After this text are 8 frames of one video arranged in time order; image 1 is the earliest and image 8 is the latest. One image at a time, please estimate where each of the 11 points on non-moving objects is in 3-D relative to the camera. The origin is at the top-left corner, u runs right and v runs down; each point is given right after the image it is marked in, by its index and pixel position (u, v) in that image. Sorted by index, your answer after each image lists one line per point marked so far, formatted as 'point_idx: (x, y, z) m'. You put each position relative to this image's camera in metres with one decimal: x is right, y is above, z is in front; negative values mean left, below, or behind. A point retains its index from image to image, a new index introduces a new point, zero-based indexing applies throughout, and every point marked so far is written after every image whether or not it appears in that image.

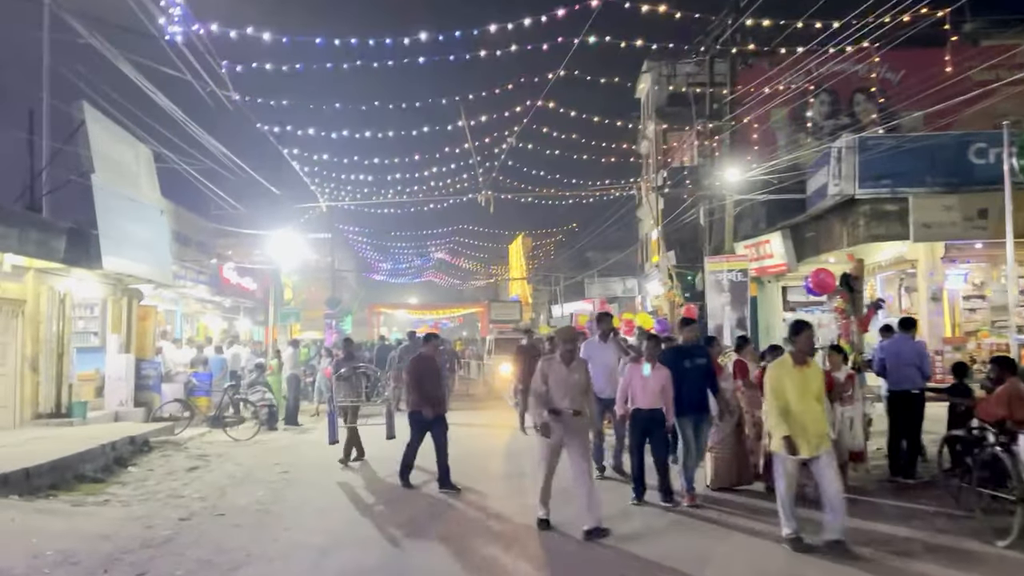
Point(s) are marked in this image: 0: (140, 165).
0: (-7.6, +2.6, +16.9) m
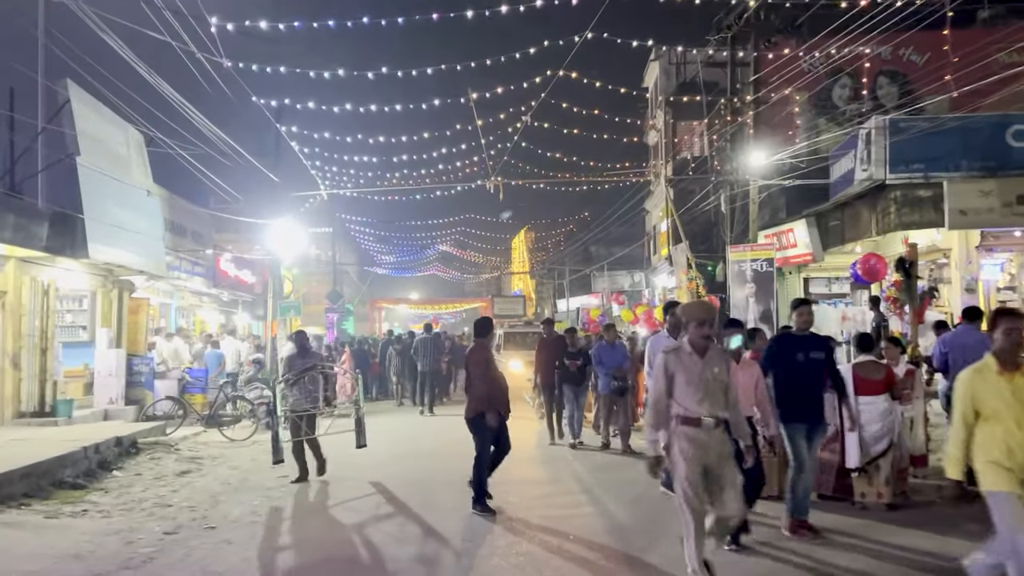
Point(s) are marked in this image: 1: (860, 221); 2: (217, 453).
0: (-7.4, +2.7, +16.0) m
1: (+7.4, +1.4, +17.5) m
2: (-4.4, -2.5, +12.2) m
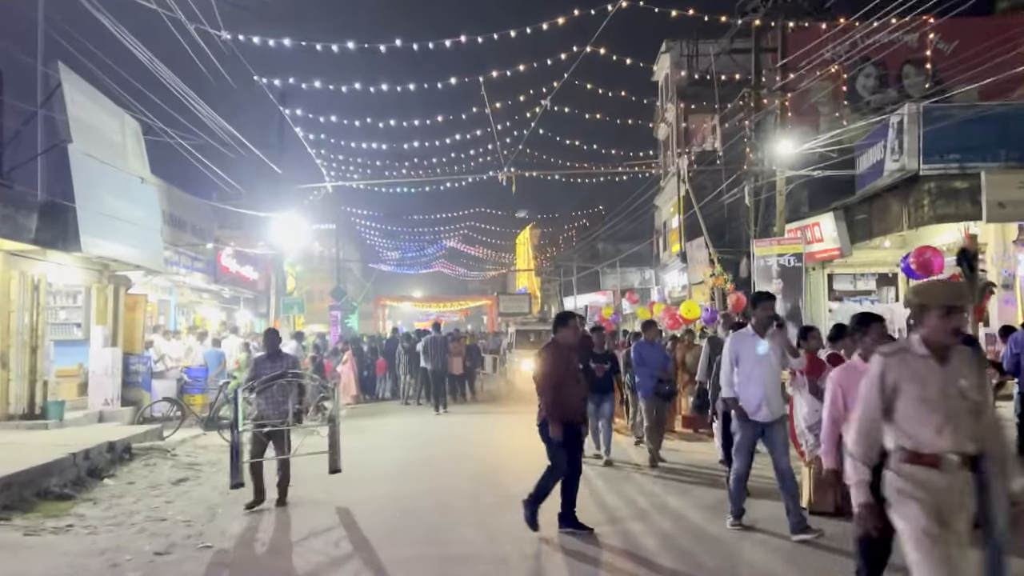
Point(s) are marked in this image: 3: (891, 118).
0: (-7.2, +2.8, +15.3) m
1: (+7.7, +1.5, +16.7) m
2: (-4.1, -2.4, +11.5) m
3: (+7.3, +3.3, +16.0) m
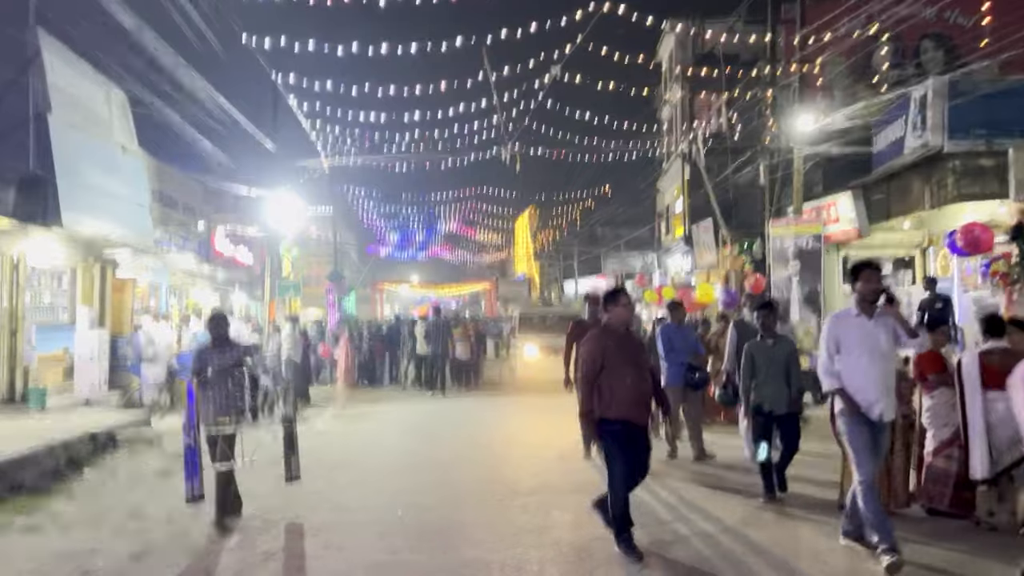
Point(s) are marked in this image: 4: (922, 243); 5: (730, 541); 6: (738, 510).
0: (-7.1, +3.2, +14.5) m
1: (+7.7, +1.8, +16.0) m
2: (-4.0, -2.1, +10.9) m
3: (+7.4, +3.6, +15.2) m
4: (+8.9, +1.0, +17.8) m
5: (+1.6, -1.8, +6.0) m
6: (+1.8, -1.8, +6.8) m
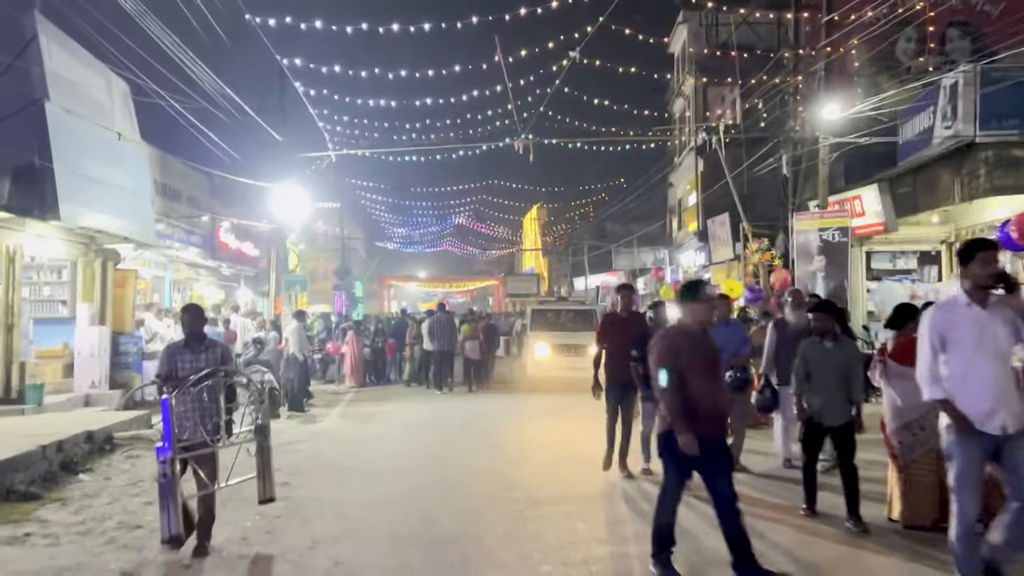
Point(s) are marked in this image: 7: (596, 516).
0: (-6.8, +3.3, +14.1) m
1: (+8.0, +1.9, +15.5) m
2: (-3.8, -2.0, +10.4) m
3: (+7.7, +3.7, +14.7) m
4: (+9.1, +1.1, +17.2) m
5: (+1.8, -1.8, +5.5) m
6: (+2.0, -1.8, +6.3) m
7: (+0.7, -1.8, +6.7) m
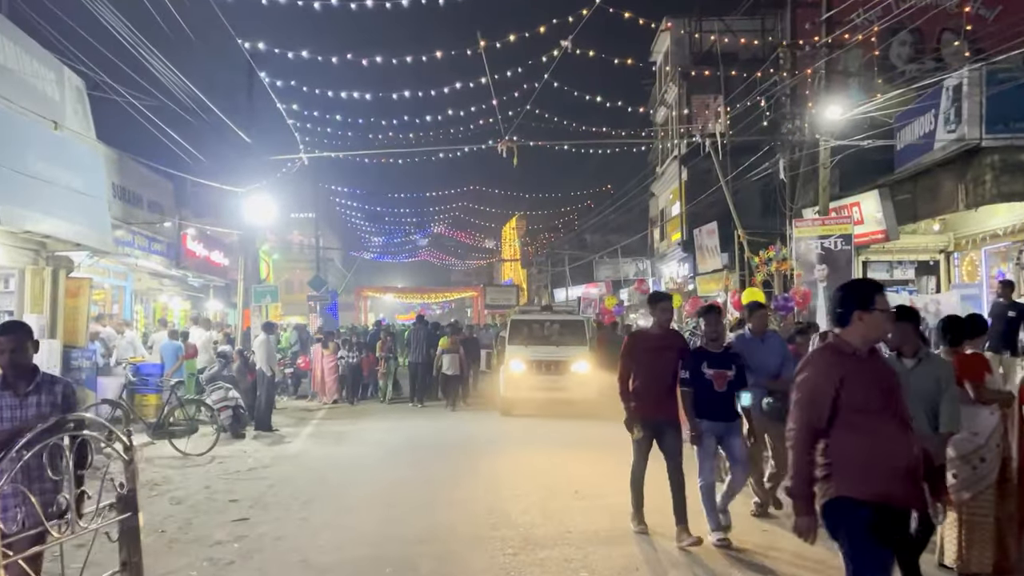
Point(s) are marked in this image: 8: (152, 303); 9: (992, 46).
0: (-7.1, +3.1, +13.0) m
1: (+7.7, +1.7, +14.8) m
2: (-4.0, -2.1, +9.4) m
3: (+7.4, +3.5, +14.0) m
4: (+8.8, +0.8, +16.6) m
5: (+1.7, -1.8, +4.6) m
6: (+2.0, -1.8, +5.4) m
7: (+0.6, -1.9, +5.8) m
8: (-8.3, -0.3, +19.1) m
9: (+10.0, +5.1, +17.3) m
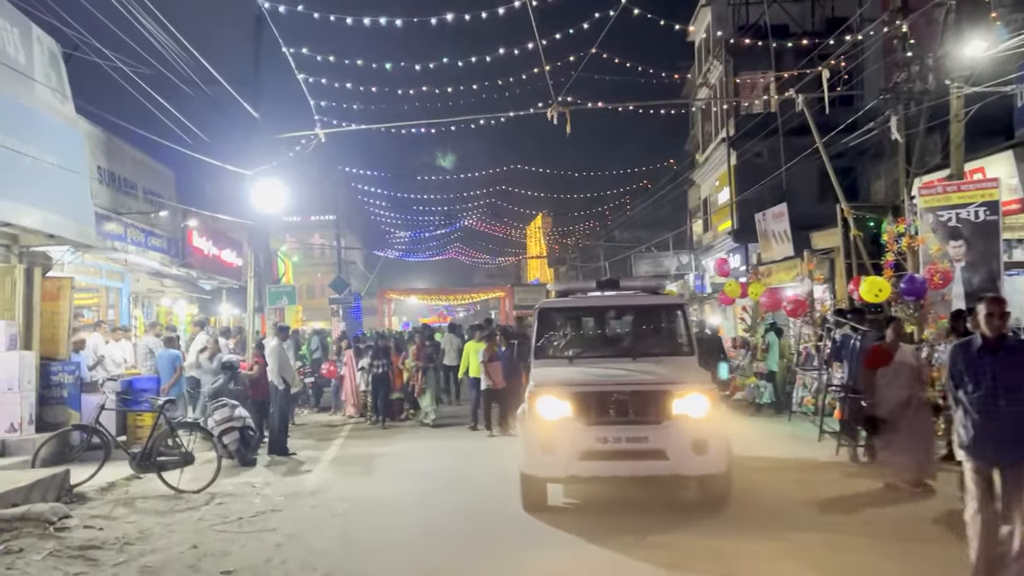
0: (-6.3, +3.1, +10.8) m
1: (+8.5, +2.0, +12.2) m
2: (-3.2, -2.1, +7.1) m
3: (+8.2, +3.8, +11.5) m
4: (+9.7, +1.2, +14.0) m
5: (+2.4, -1.7, +2.2) m
6: (+2.6, -1.6, +3.0) m
7: (+1.3, -1.7, +3.4) m
8: (-7.3, -0.4, +16.9) m
9: (+10.9, +5.4, +14.6) m
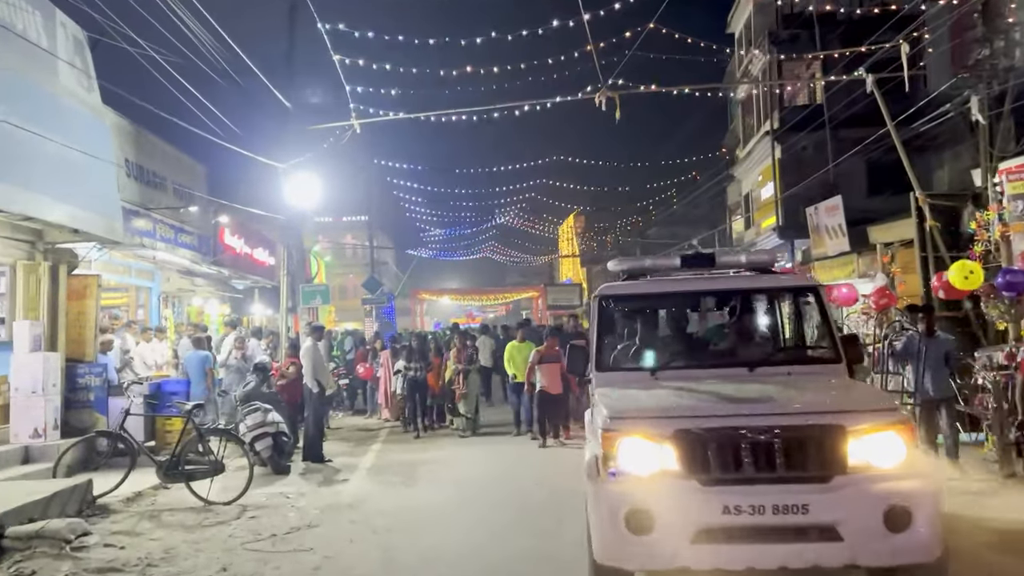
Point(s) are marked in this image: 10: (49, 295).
0: (-5.7, +3.1, +10.3) m
1: (+9.2, +2.1, +11.2) m
2: (-2.7, -2.0, +6.4) m
3: (+8.8, +3.9, +10.4) m
4: (+10.4, +1.2, +12.9) m
5: (+2.7, -1.6, +1.4) m
6: (+3.0, -1.6, +2.1) m
7: (+1.6, -1.7, +2.6) m
8: (-6.5, -0.4, +16.4) m
9: (+11.6, +5.5, +13.5) m
10: (-6.3, -0.1, +11.1) m
